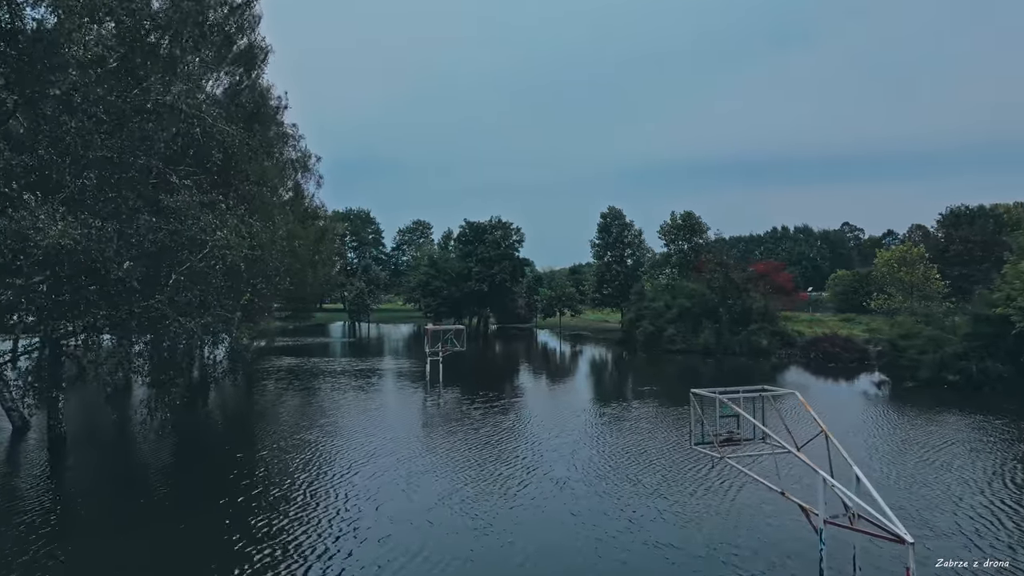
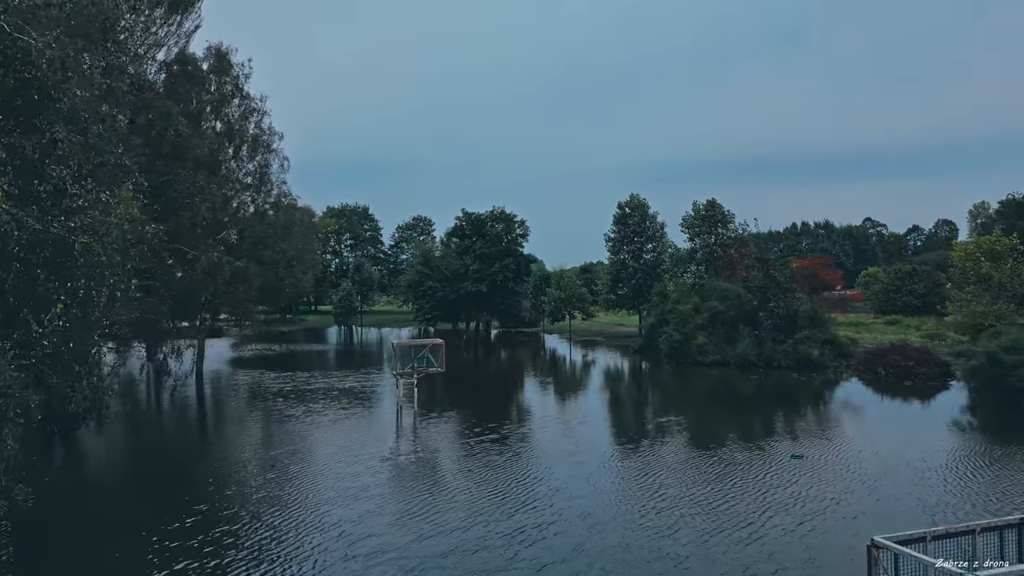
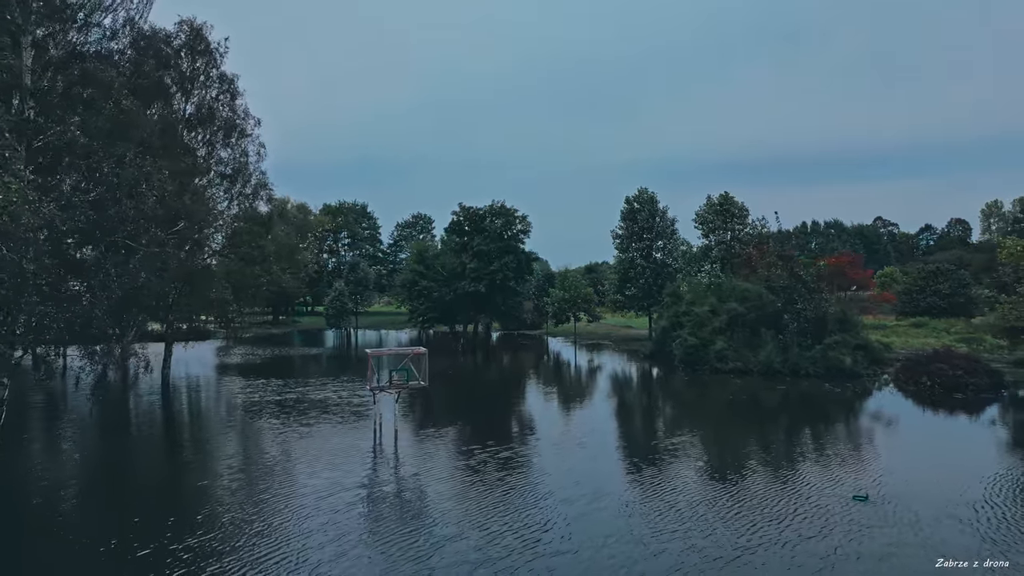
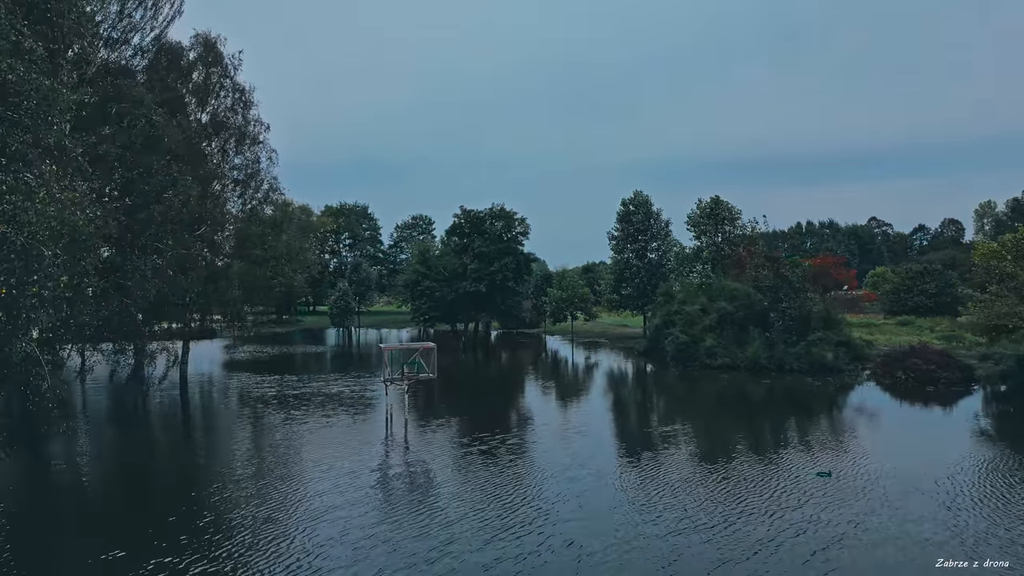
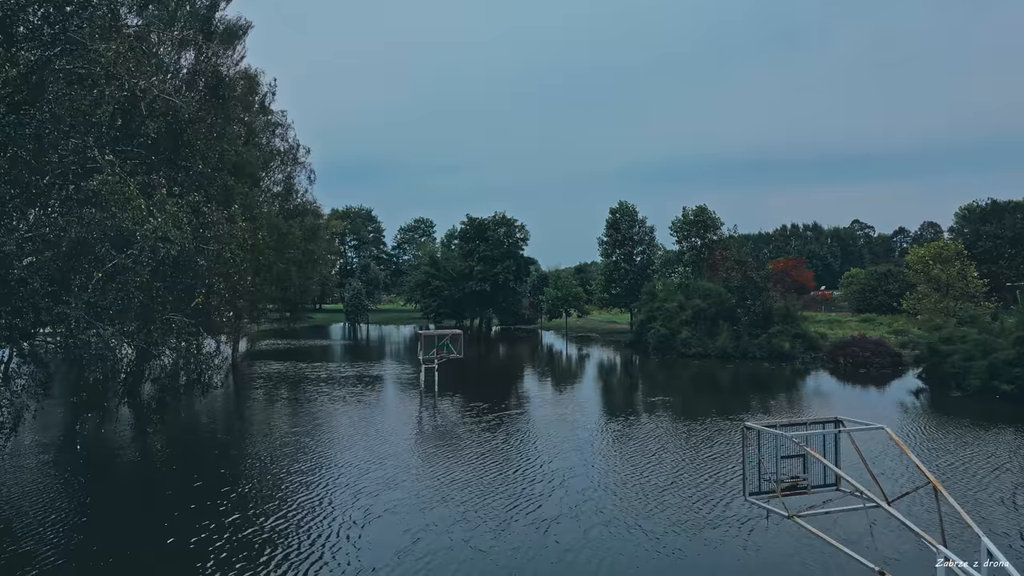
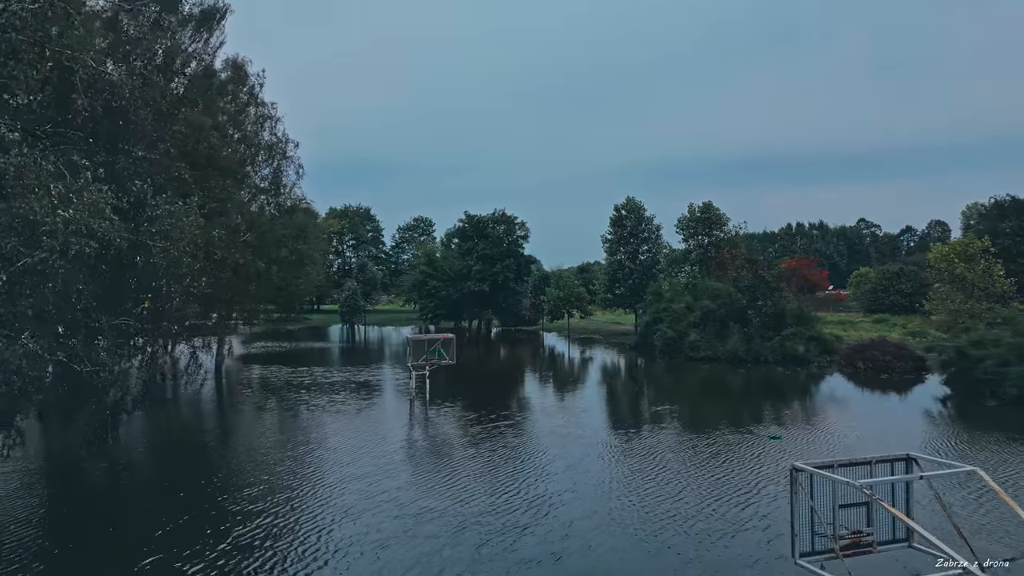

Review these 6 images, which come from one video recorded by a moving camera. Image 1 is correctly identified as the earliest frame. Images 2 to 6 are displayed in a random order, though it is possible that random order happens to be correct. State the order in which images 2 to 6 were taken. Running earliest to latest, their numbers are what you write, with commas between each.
5, 6, 2, 4, 3
